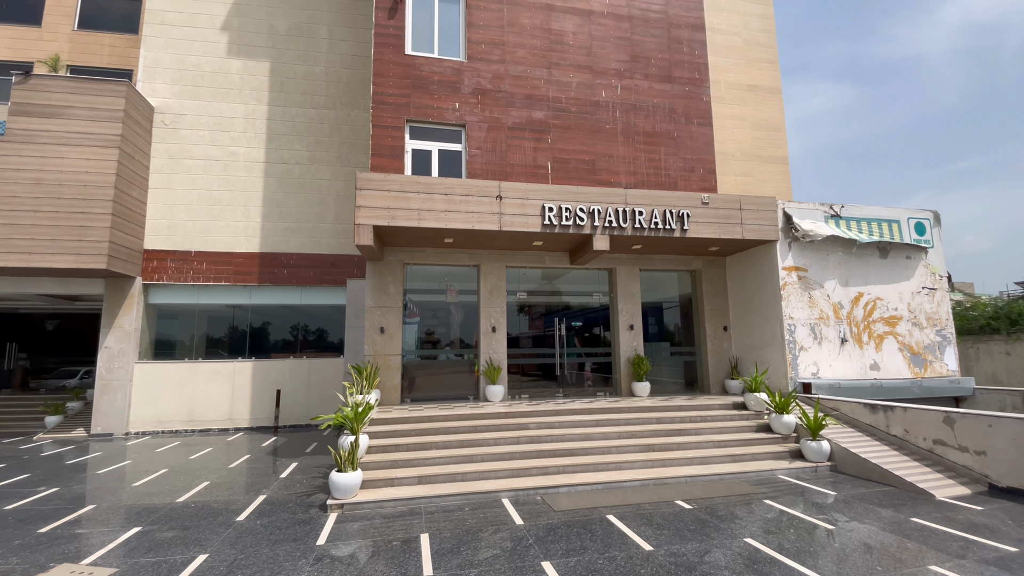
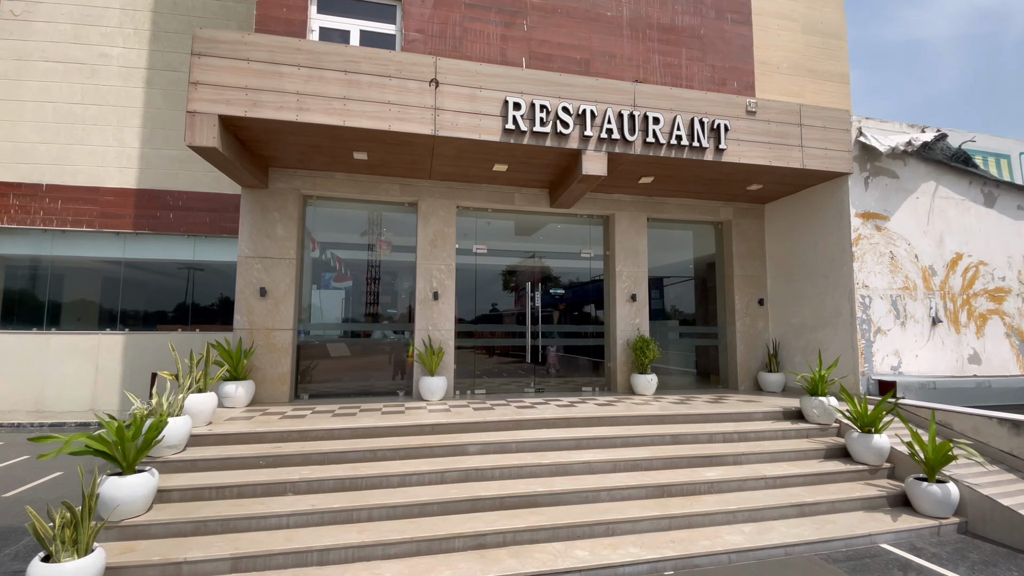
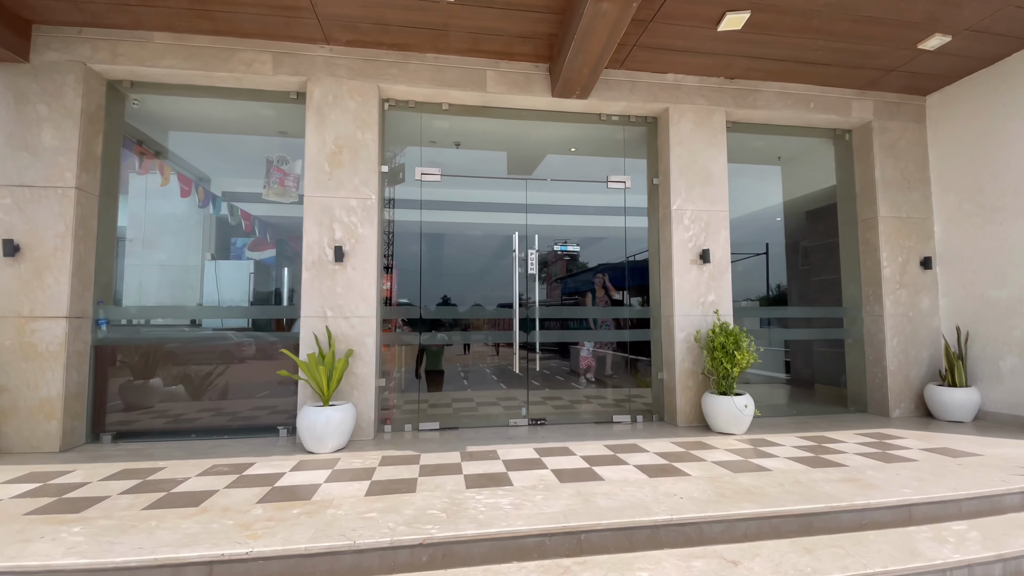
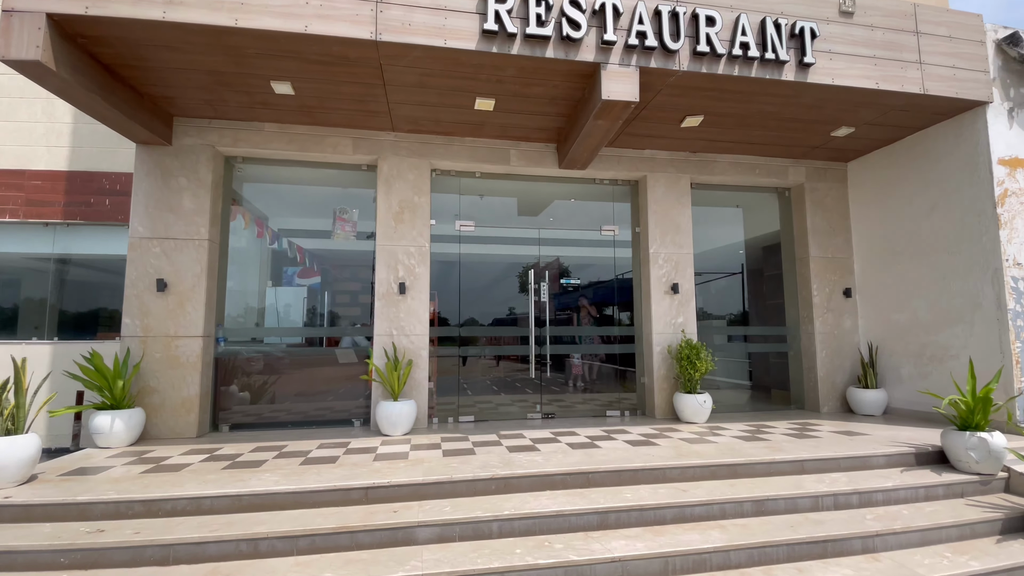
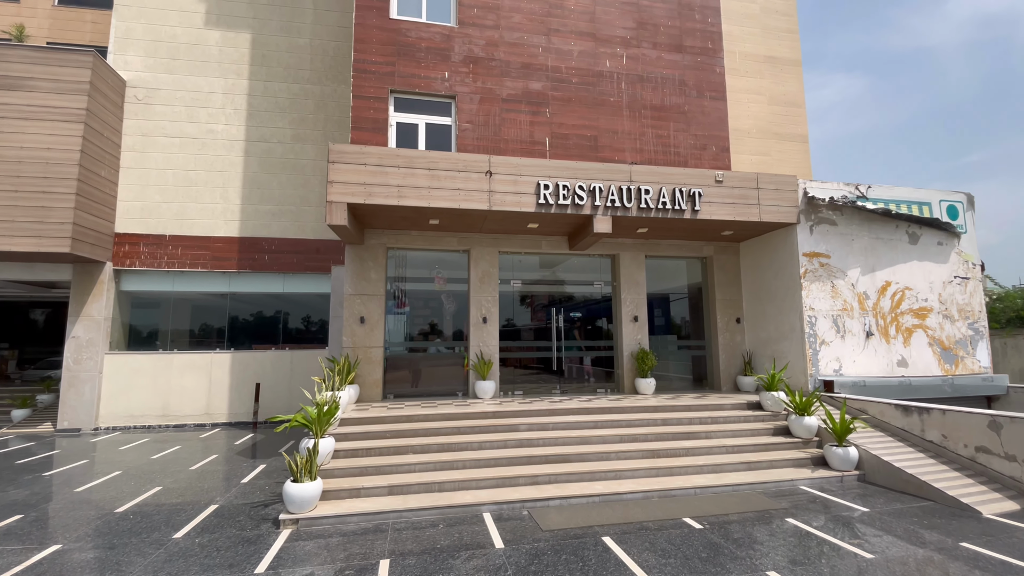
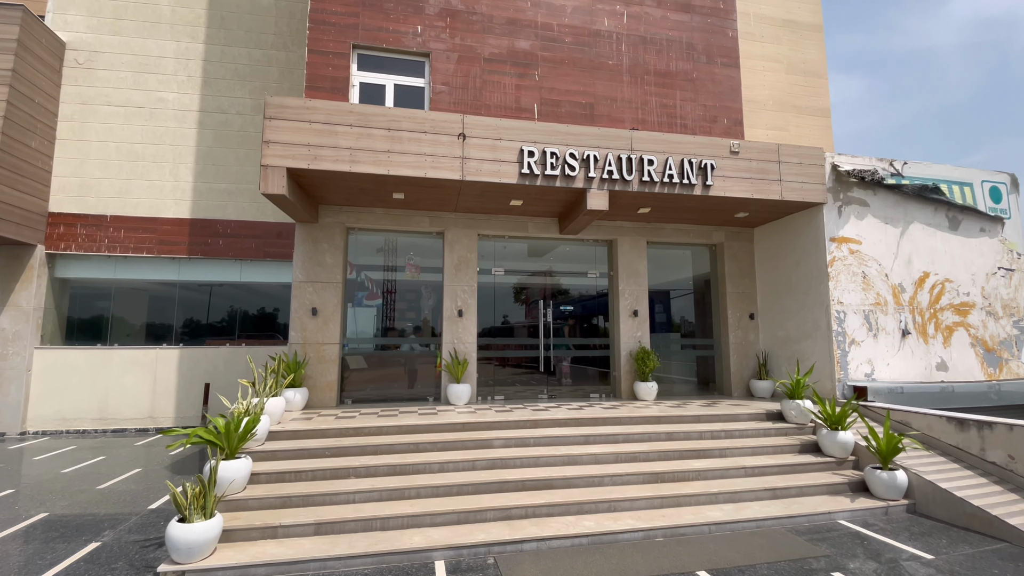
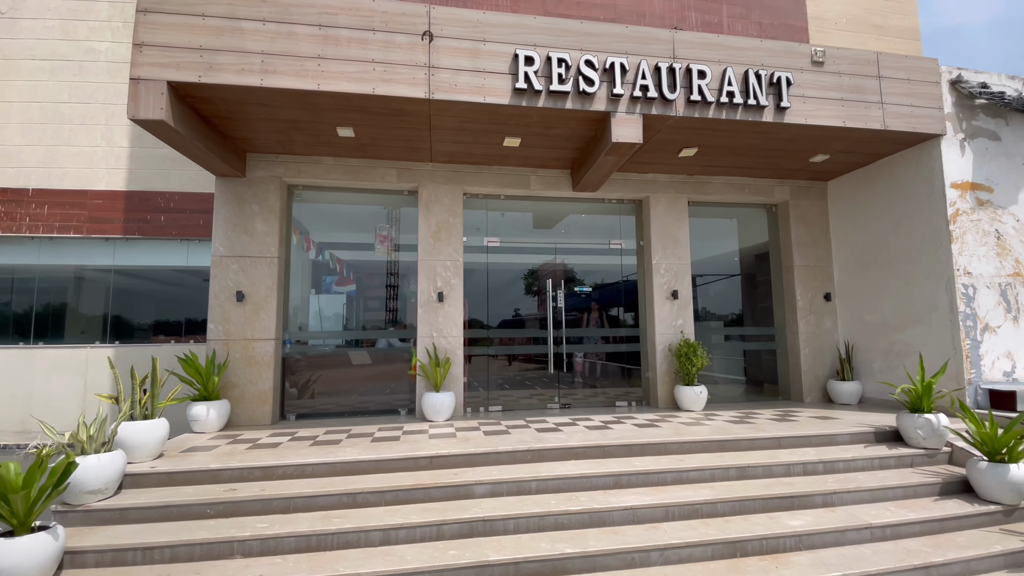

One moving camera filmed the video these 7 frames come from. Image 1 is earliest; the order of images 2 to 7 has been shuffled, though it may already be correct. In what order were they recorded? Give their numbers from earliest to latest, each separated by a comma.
5, 6, 2, 7, 4, 3
